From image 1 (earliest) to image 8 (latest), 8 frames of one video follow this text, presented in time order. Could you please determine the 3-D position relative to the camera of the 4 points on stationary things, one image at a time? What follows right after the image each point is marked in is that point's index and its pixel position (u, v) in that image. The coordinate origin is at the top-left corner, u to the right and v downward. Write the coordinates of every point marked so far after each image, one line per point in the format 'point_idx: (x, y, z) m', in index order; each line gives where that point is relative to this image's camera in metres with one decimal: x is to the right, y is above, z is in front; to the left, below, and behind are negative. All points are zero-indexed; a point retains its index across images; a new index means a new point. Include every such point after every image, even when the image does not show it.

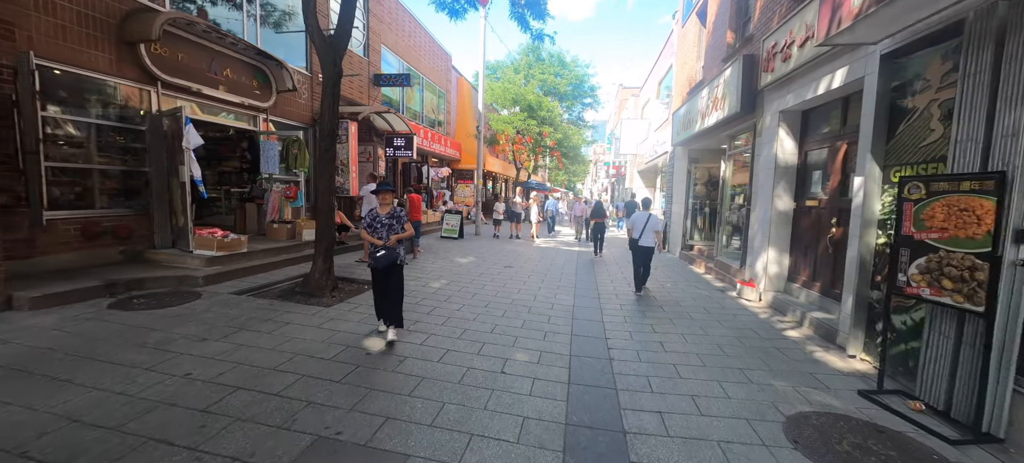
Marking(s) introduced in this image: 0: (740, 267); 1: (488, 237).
0: (+4.1, -0.7, +7.3) m
1: (-0.8, -0.2, +14.2) m
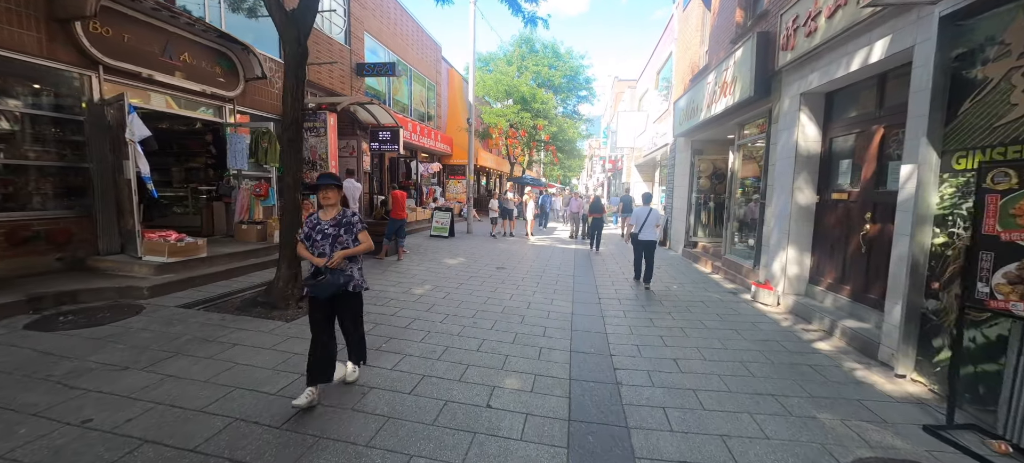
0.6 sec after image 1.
0: (+3.9, -0.6, +6.7) m
1: (-1.1, -0.1, +13.5) m
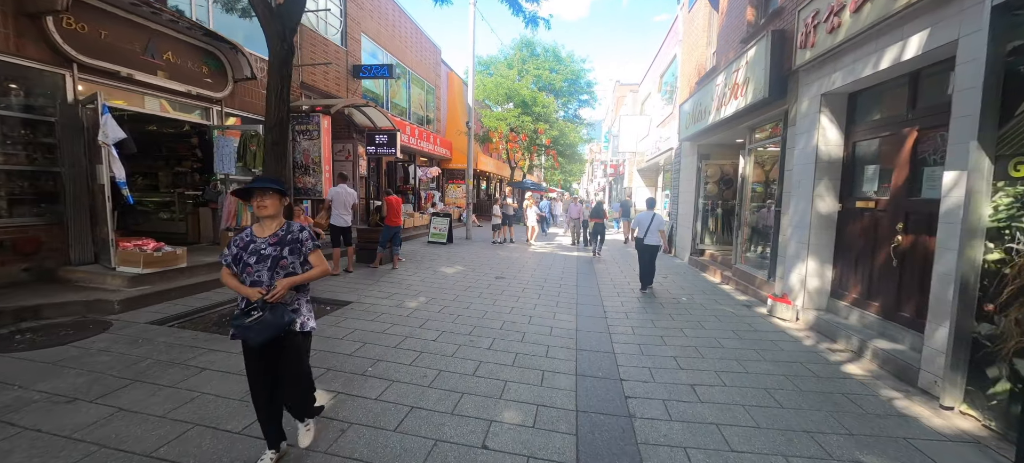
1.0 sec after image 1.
0: (+3.9, -0.7, +6.3) m
1: (-1.0, -0.3, +13.2) m
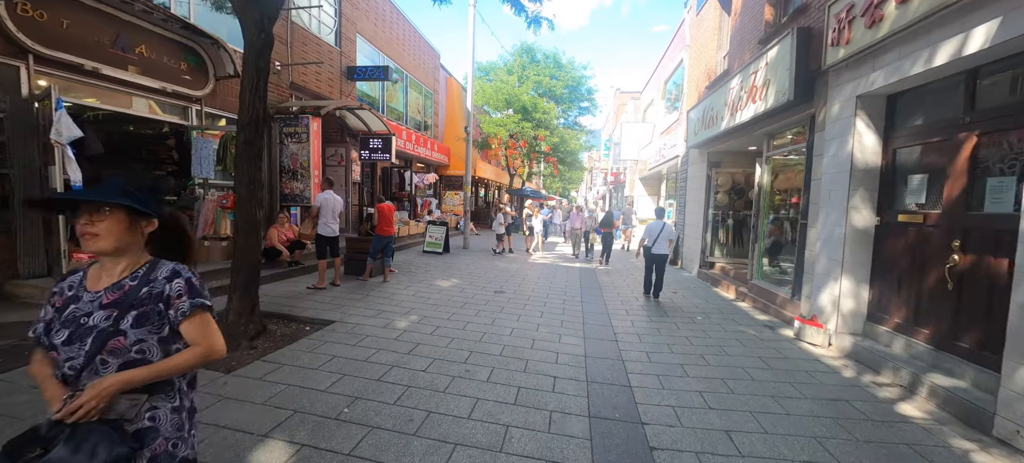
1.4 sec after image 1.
0: (+4.0, -0.9, +5.8) m
1: (-1.1, -0.6, +12.6) m
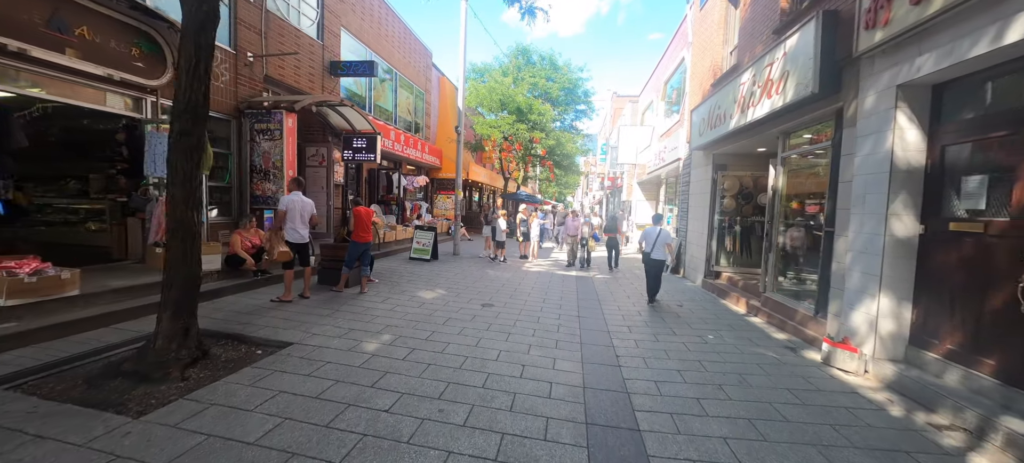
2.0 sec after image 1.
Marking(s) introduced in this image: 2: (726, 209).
0: (+3.8, -1.1, +5.2) m
1: (-1.3, -0.8, +11.9) m
2: (+4.6, +0.5, +8.8) m
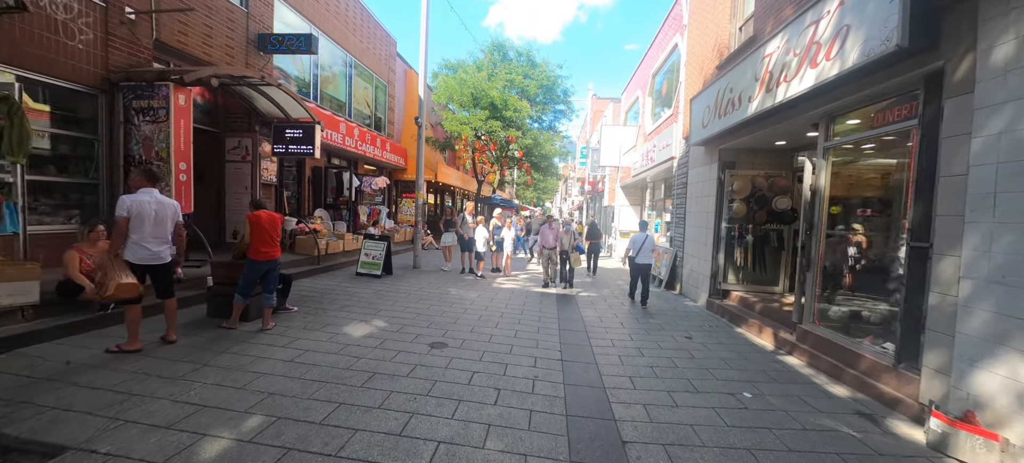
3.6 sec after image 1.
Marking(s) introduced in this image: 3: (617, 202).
0: (+3.4, -1.2, +3.7) m
1: (-2.0, -1.0, +10.2) m
2: (+4.0, +0.3, +7.4) m
3: (+5.0, +1.4, +19.9) m
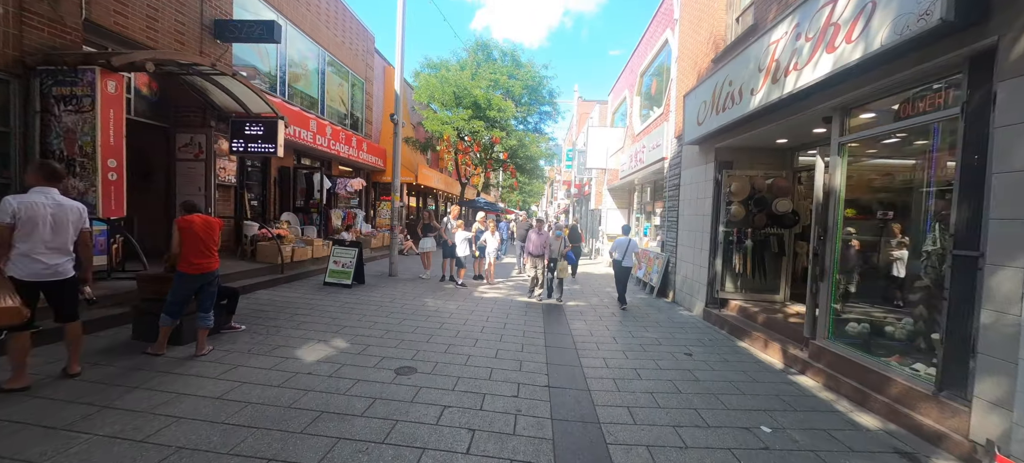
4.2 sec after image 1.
0: (+3.2, -1.2, +3.1) m
1: (-2.4, -1.1, +9.5) m
2: (+3.7, +0.2, +6.9) m
3: (+4.3, +1.2, +19.4) m
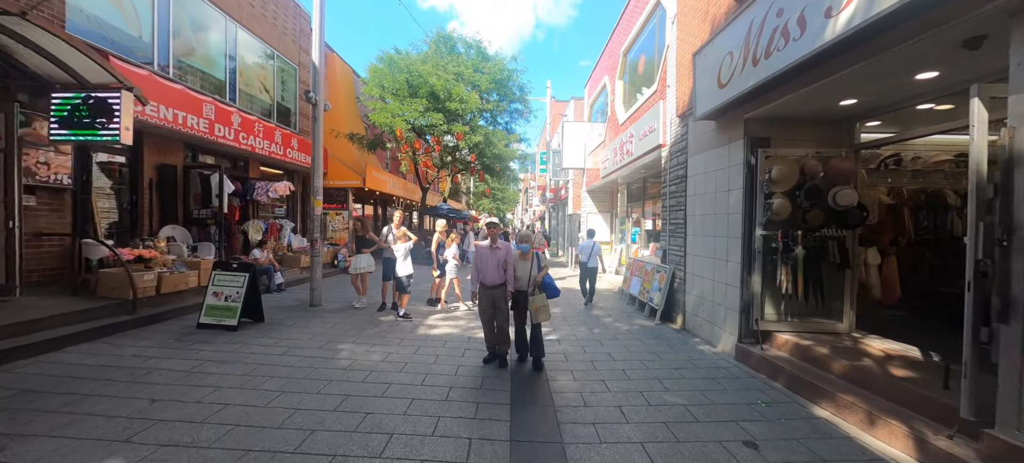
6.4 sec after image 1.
0: (+2.9, -1.2, +1.1) m
1: (-3.1, -1.4, +7.1) m
2: (+3.1, +0.2, +4.9) m
3: (+3.0, +0.9, +17.4) m
